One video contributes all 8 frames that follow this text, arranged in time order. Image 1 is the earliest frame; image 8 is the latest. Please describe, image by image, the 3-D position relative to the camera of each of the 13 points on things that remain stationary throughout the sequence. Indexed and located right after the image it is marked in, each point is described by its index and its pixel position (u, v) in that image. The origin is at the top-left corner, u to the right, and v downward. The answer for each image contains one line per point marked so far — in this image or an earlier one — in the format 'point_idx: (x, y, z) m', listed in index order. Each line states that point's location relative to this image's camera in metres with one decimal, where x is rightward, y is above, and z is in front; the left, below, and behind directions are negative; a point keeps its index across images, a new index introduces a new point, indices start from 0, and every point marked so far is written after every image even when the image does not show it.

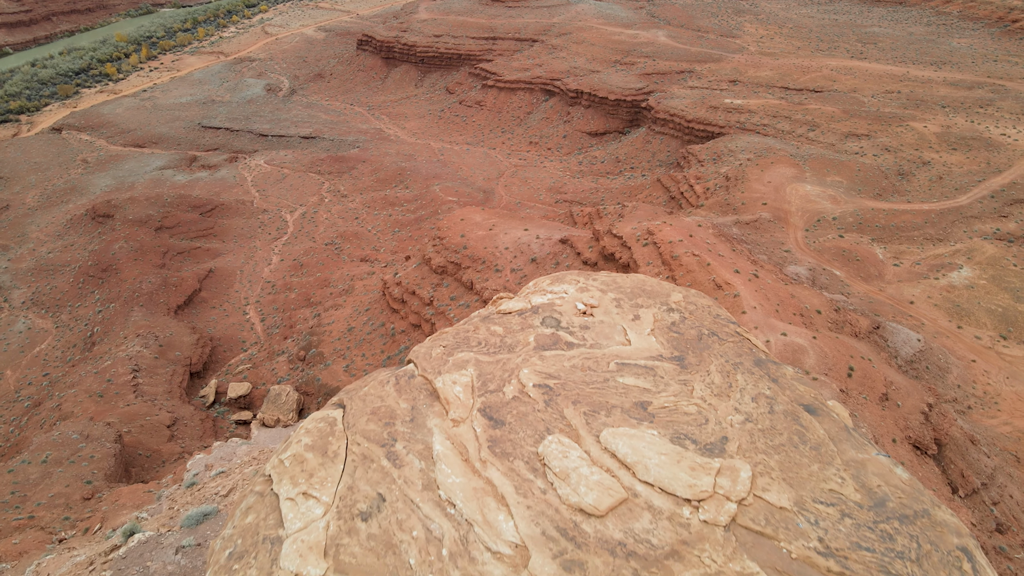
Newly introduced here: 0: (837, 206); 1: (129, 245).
0: (+5.7, +1.5, +13.4) m
1: (-8.1, +0.9, +16.1) m
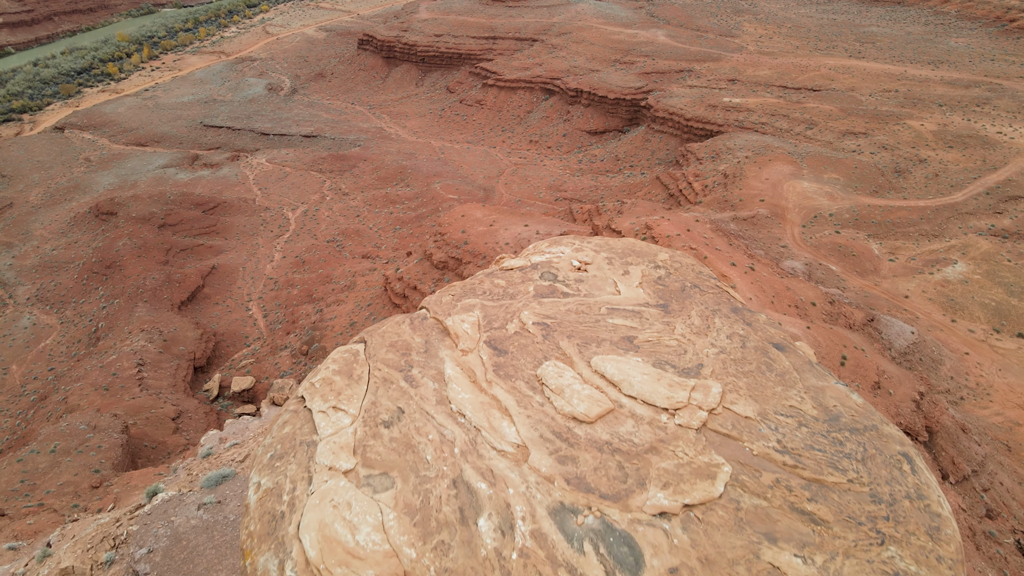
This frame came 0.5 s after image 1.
0: (+5.7, +1.6, +13.6) m
1: (-8.1, +1.0, +16.2) m
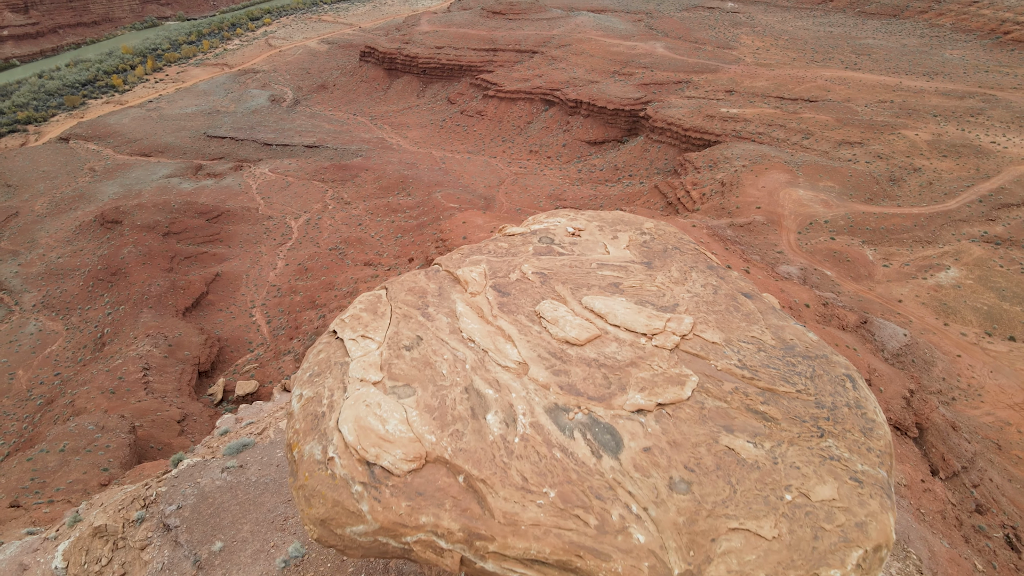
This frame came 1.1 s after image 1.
0: (+5.8, +1.4, +13.8) m
1: (-8.1, +0.8, +16.4) m
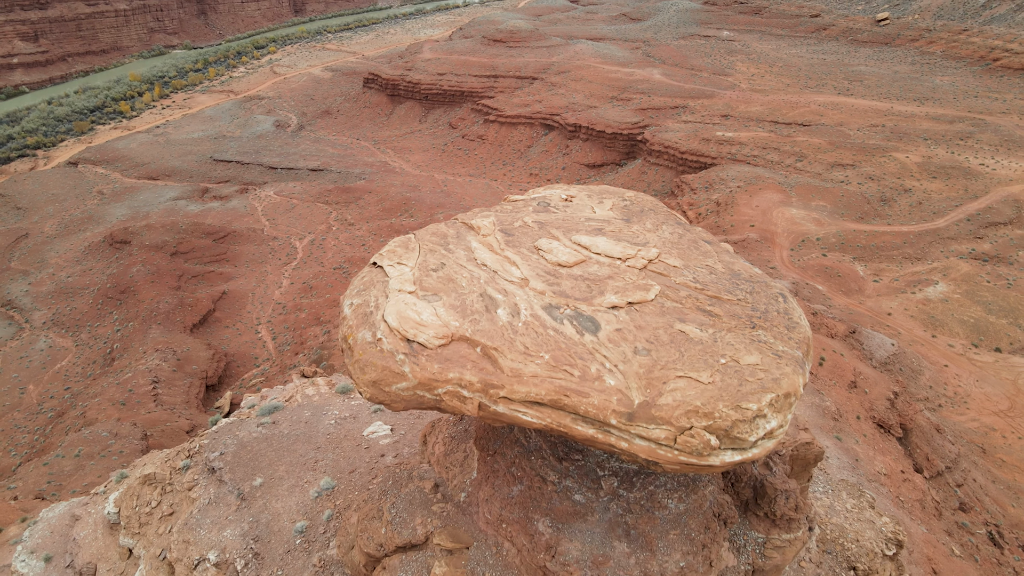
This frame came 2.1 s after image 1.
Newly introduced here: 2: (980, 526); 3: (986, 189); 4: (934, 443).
0: (+5.8, +1.1, +14.2) m
1: (-8.1, +0.4, +16.8) m
2: (+4.2, -2.1, +6.8) m
3: (+9.6, +2.0, +15.4) m
4: (+4.3, -1.6, +7.7) m
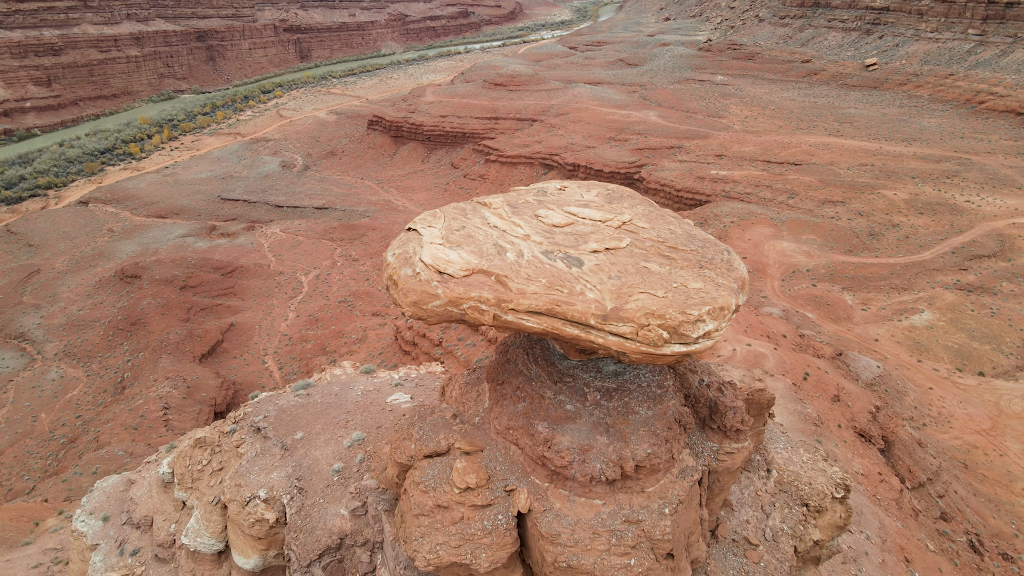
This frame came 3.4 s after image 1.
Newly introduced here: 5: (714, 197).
0: (+5.8, +0.6, +14.7) m
1: (-8.1, -0.3, +17.3) m
2: (+4.2, -2.3, +7.1) m
3: (+9.7, +1.3, +16.0) m
4: (+4.3, -1.8, +8.0) m
5: (+5.1, +2.3, +18.9) m
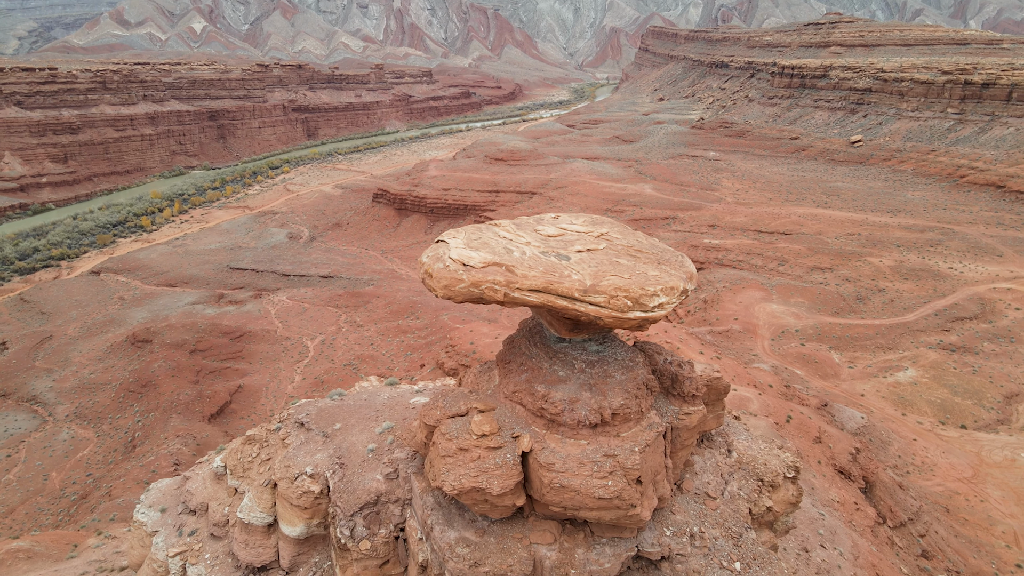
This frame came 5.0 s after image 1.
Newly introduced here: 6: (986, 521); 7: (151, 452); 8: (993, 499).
0: (+5.8, -0.7, +15.3) m
1: (-8.1, -1.8, +17.8) m
2: (+4.2, -2.8, +7.5) m
3: (+9.7, 0.0, +16.6) m
4: (+4.3, -2.4, +8.4) m
5: (+5.1, +0.6, +19.7) m
6: (+5.5, -2.7, +8.8) m
7: (-6.7, -3.0, +13.9) m
8: (+5.9, -2.6, +9.4) m
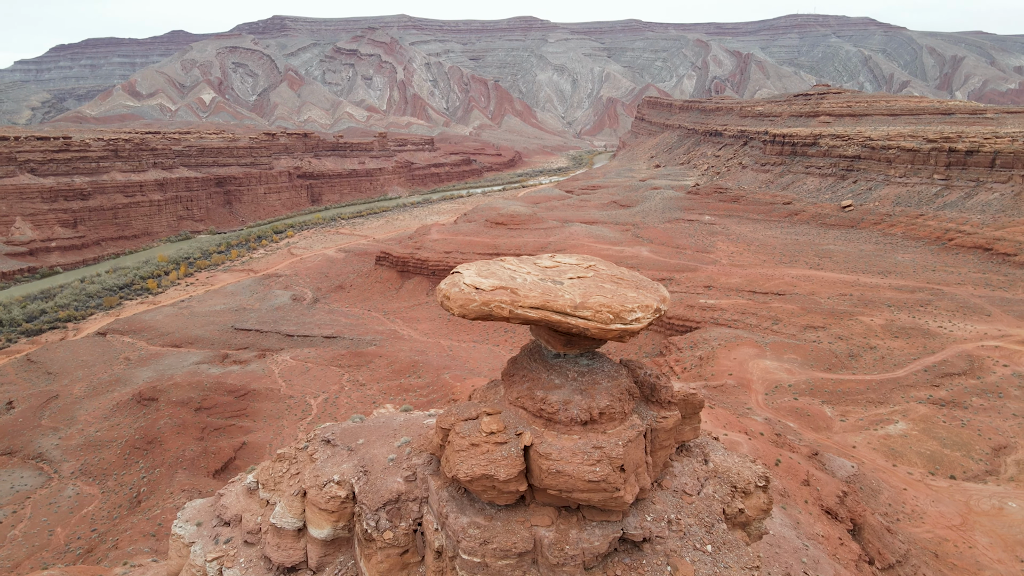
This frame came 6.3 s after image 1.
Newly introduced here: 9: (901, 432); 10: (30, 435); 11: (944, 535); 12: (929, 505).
0: (+5.8, -1.8, +15.7) m
1: (-8.1, -3.2, +18.1) m
2: (+4.2, -3.3, +7.7) m
3: (+9.7, -1.3, +17.1) m
4: (+4.3, -2.9, +8.7) m
5: (+5.1, -0.9, +20.2) m
6: (+5.5, -3.3, +9.1) m
7: (-6.6, -4.1, +14.1) m
8: (+6.0, -3.3, +9.6) m
9: (+6.6, -2.5, +12.9) m
10: (-12.2, -3.7, +19.1) m
11: (+5.6, -3.2, +9.7) m
12: (+5.8, -3.0, +10.5) m
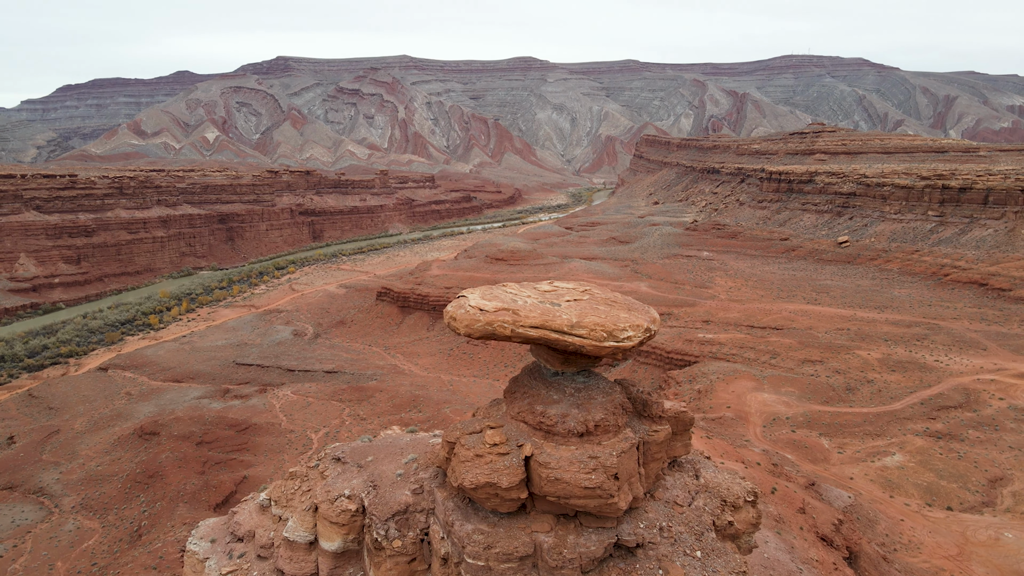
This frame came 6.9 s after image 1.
0: (+5.8, -2.5, +15.8) m
1: (-8.1, -4.0, +18.1) m
2: (+4.3, -3.6, +7.8) m
3: (+9.7, -2.1, +17.3) m
4: (+4.3, -3.3, +8.8) m
5: (+5.1, -1.9, +20.4) m
6: (+5.6, -3.7, +9.2) m
7: (-6.6, -4.7, +14.2) m
8: (+6.0, -3.7, +9.7) m
9: (+6.7, -3.0, +13.1) m
10: (-12.2, -4.6, +19.2) m
11: (+5.6, -3.6, +9.8) m
12: (+5.8, -3.5, +10.6) m
